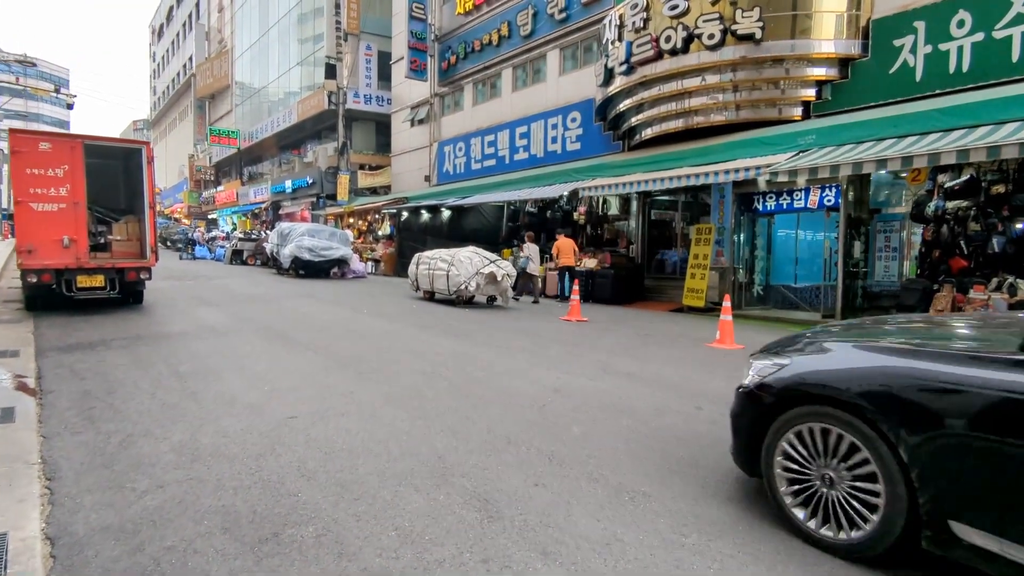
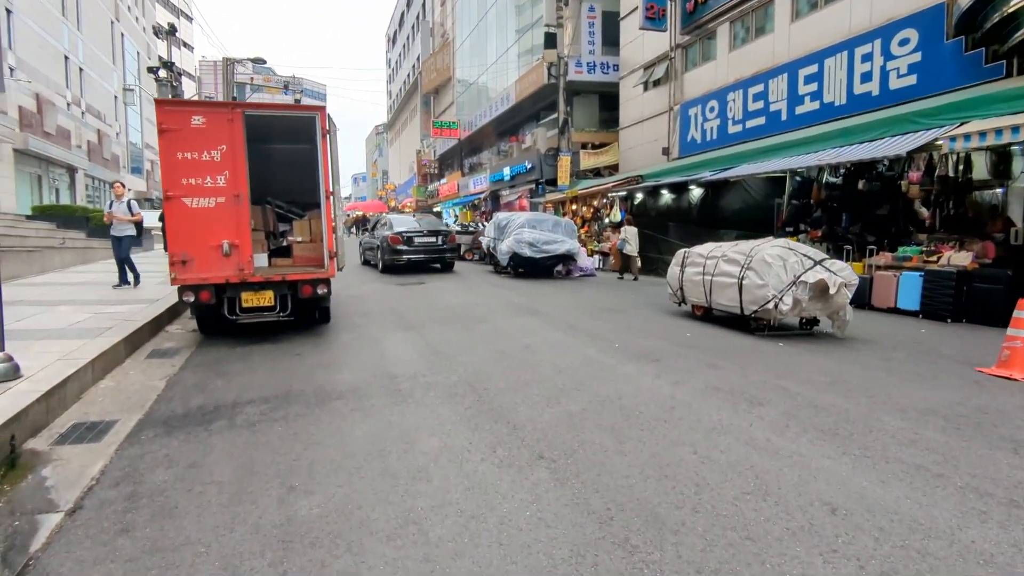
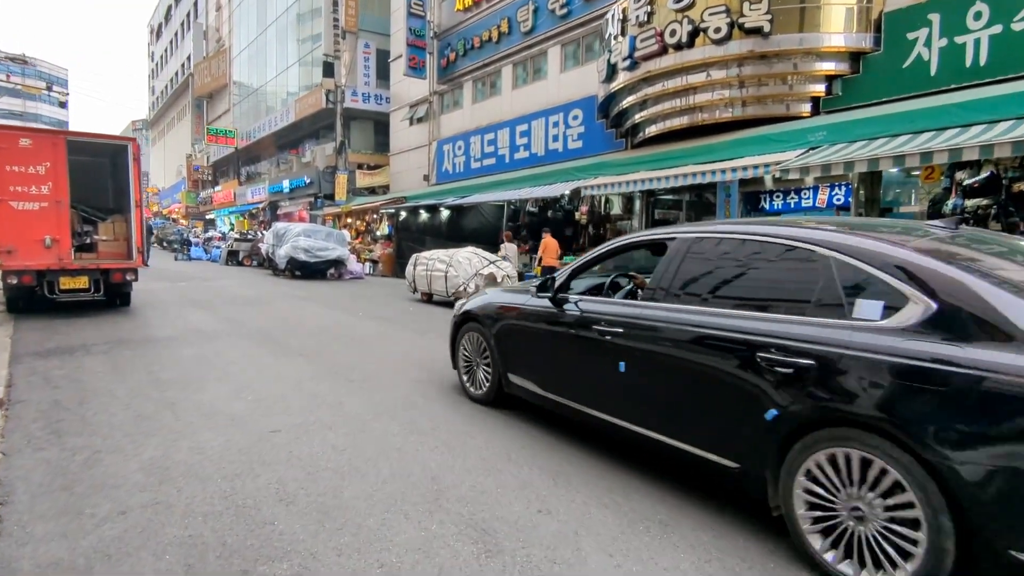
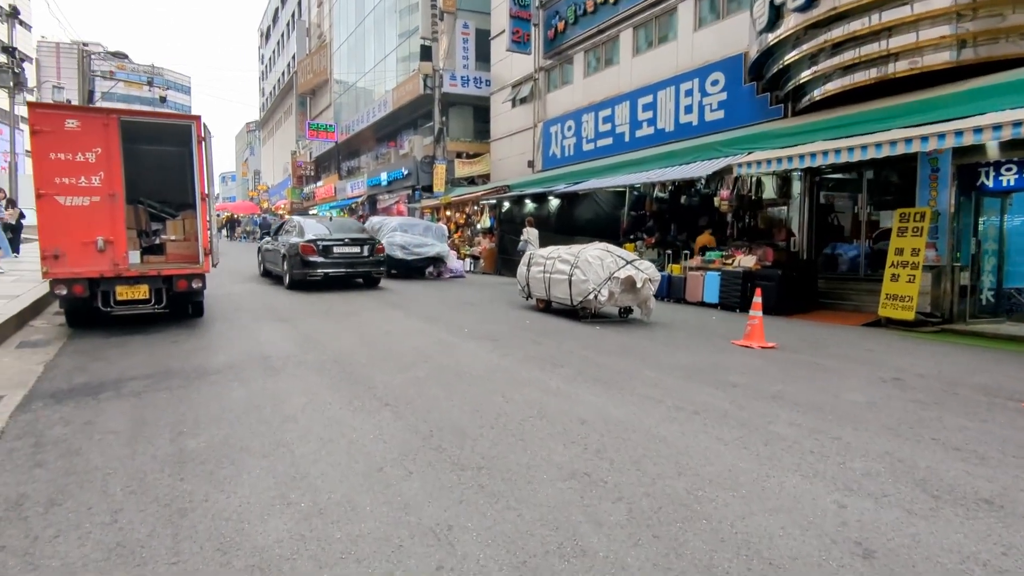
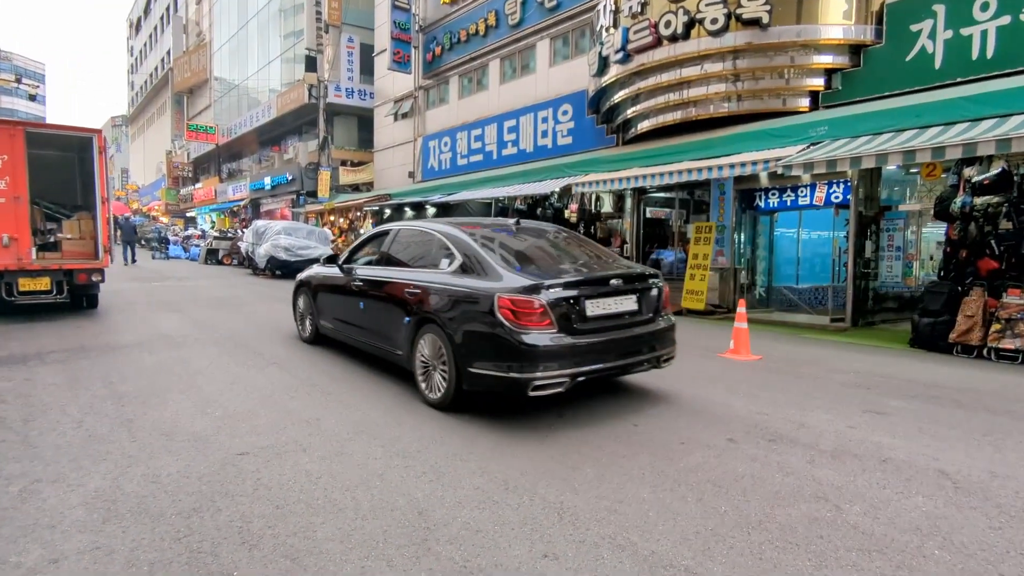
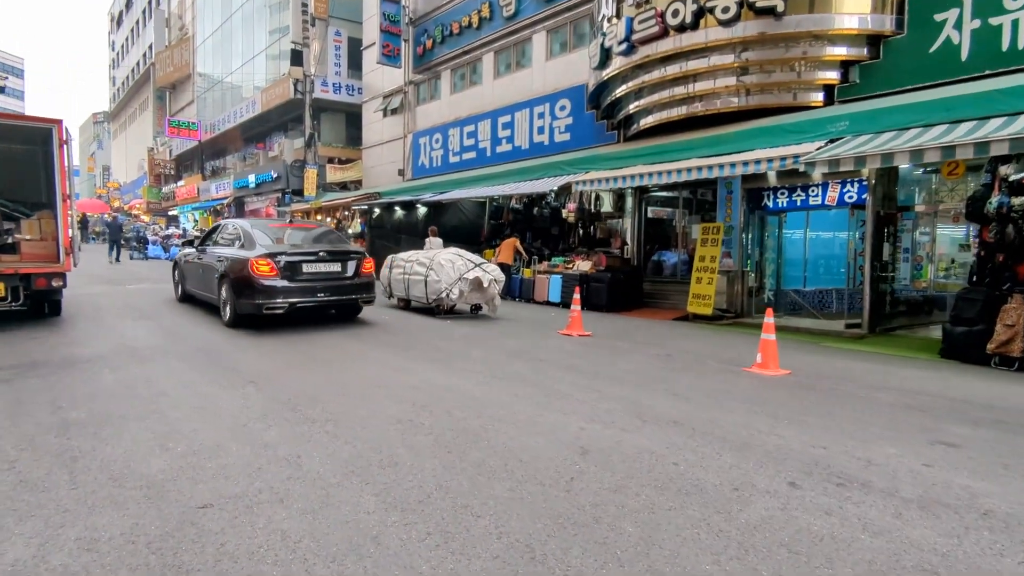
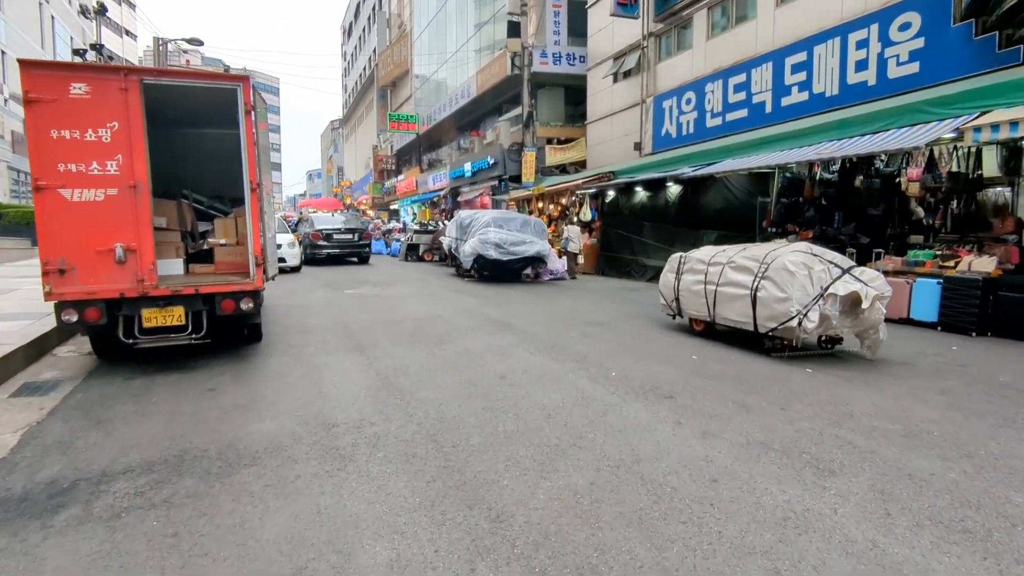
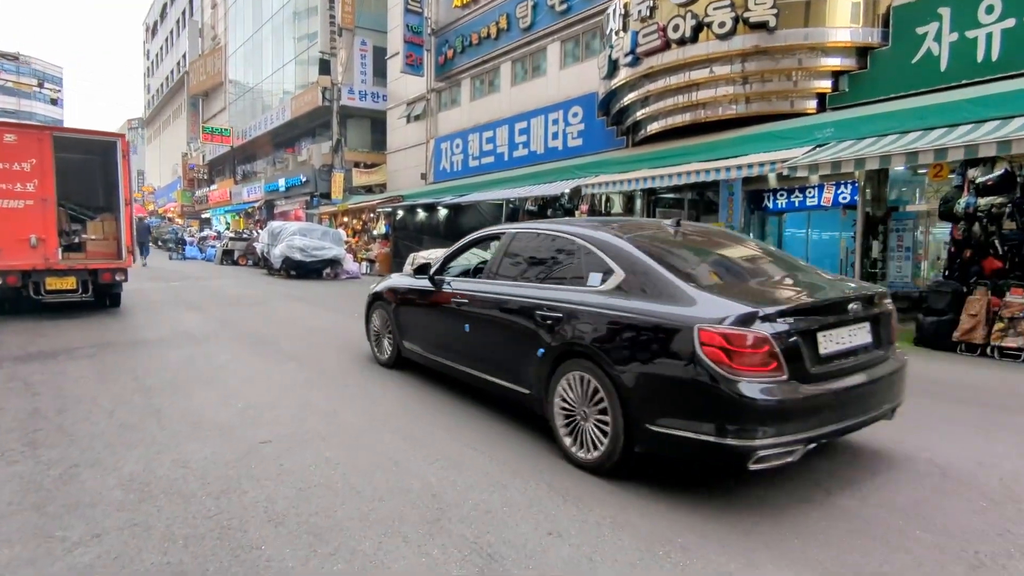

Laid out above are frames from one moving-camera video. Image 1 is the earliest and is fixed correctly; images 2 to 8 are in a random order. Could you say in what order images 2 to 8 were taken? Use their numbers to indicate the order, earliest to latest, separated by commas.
3, 8, 5, 6, 4, 2, 7
